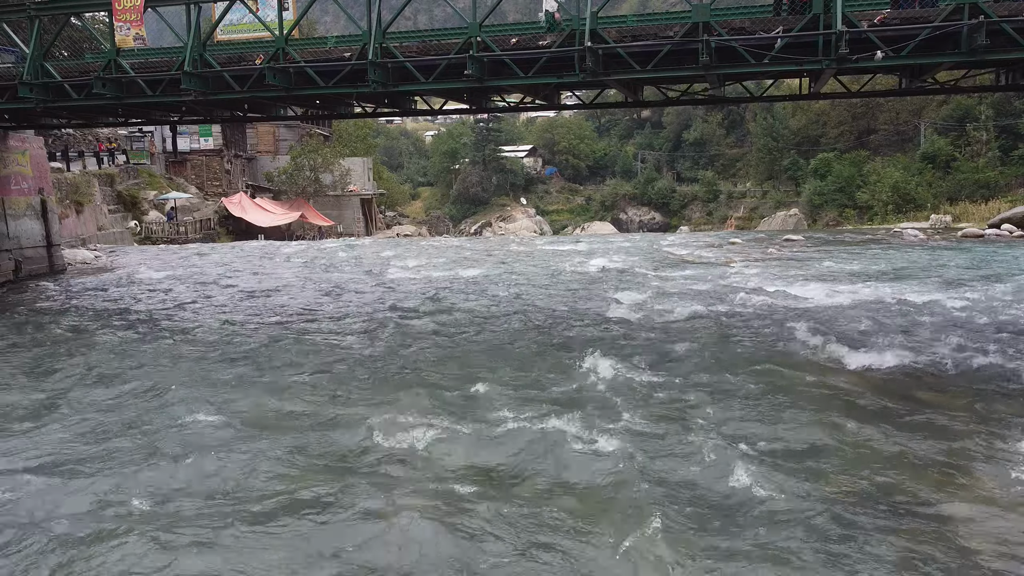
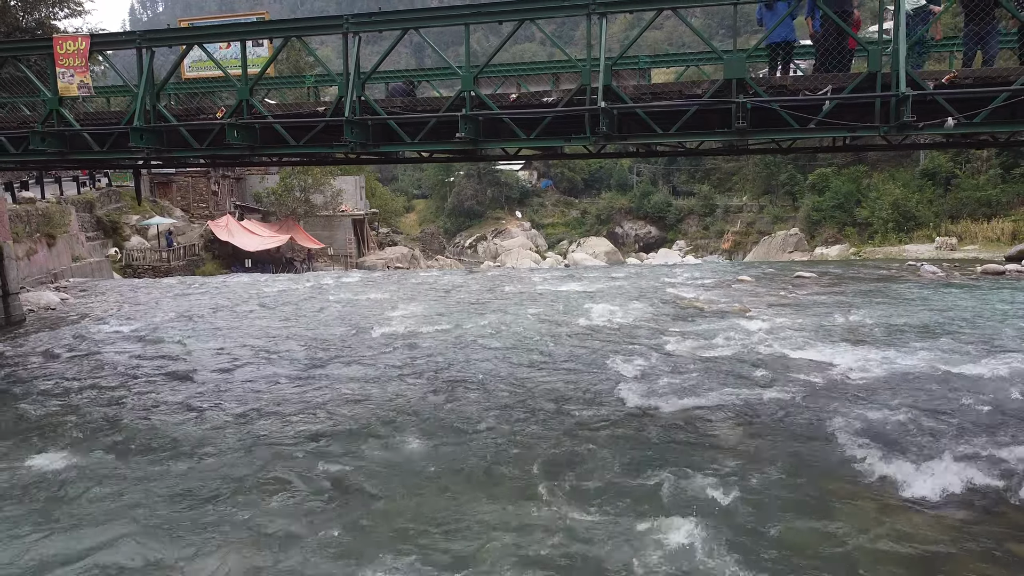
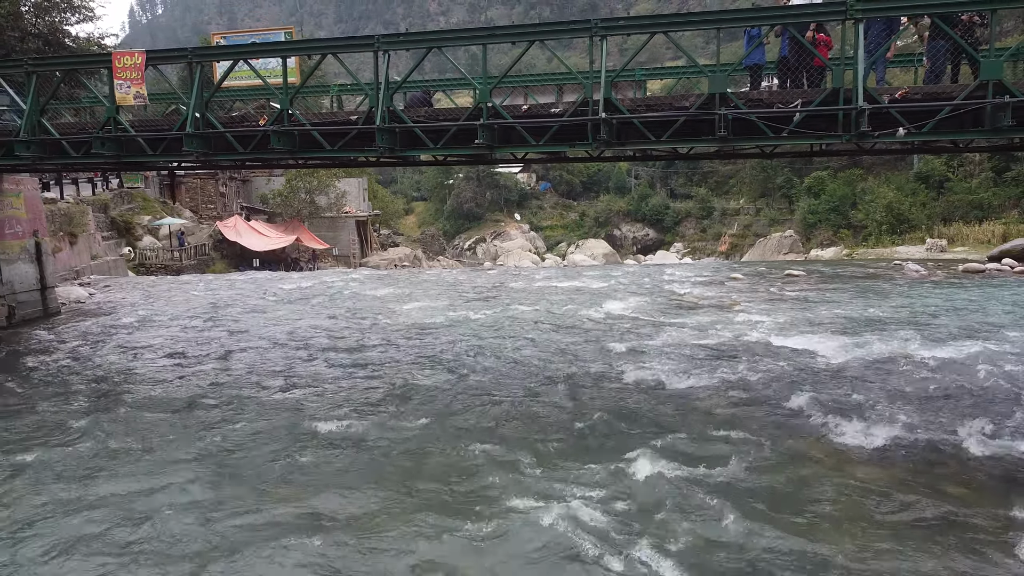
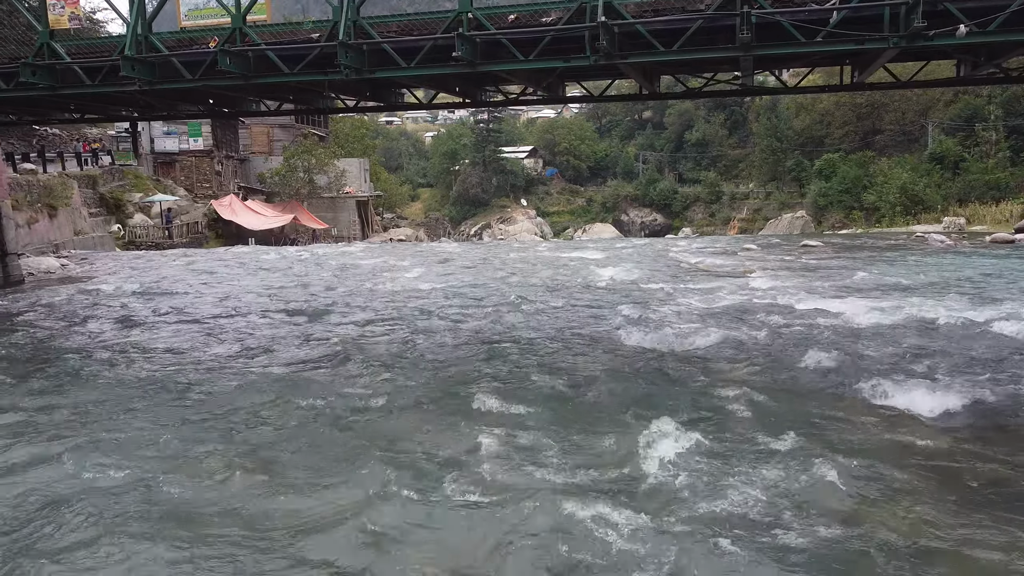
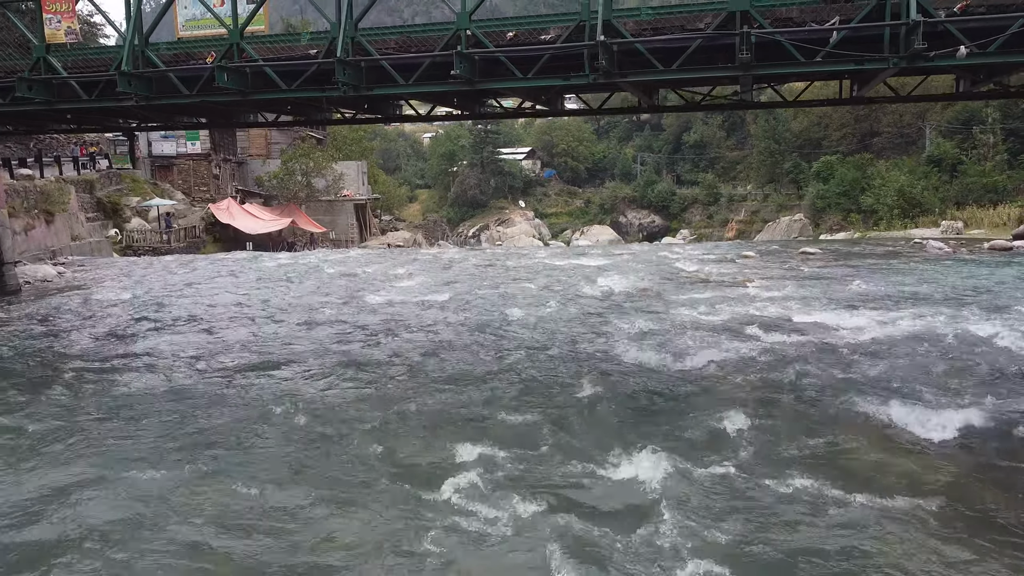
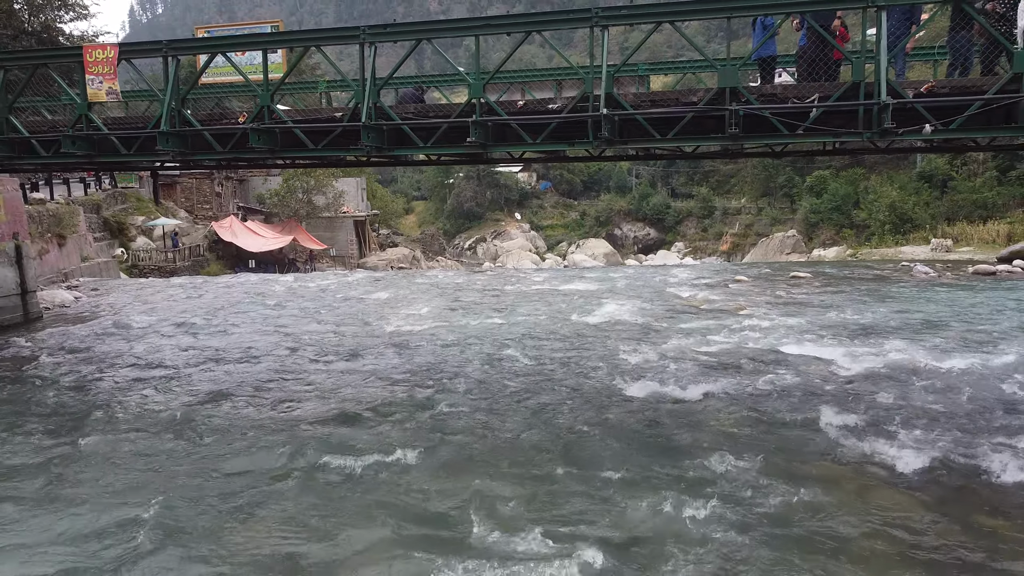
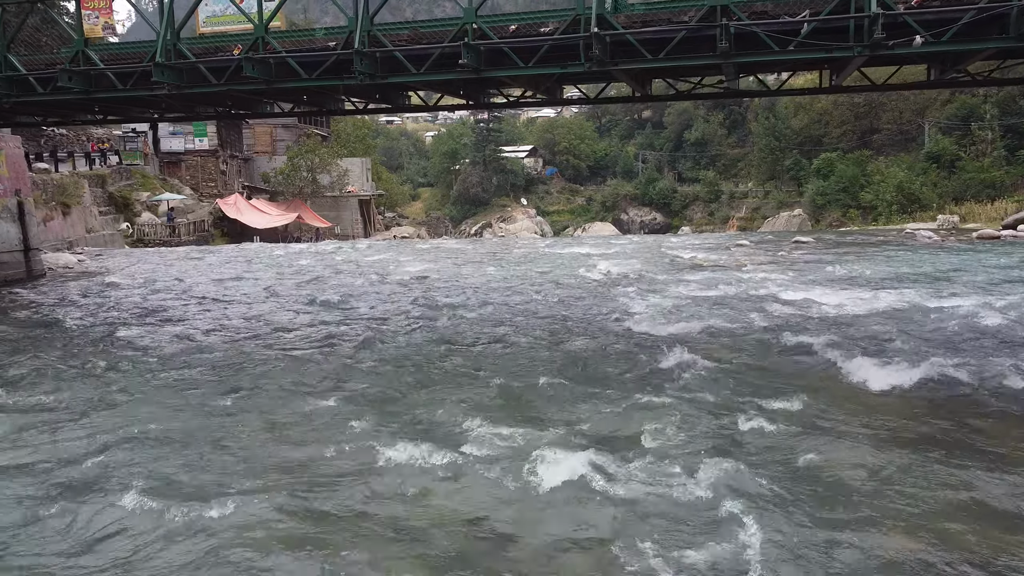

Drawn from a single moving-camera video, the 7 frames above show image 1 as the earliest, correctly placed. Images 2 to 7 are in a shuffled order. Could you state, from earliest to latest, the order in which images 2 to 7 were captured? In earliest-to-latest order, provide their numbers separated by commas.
7, 4, 5, 2, 6, 3
